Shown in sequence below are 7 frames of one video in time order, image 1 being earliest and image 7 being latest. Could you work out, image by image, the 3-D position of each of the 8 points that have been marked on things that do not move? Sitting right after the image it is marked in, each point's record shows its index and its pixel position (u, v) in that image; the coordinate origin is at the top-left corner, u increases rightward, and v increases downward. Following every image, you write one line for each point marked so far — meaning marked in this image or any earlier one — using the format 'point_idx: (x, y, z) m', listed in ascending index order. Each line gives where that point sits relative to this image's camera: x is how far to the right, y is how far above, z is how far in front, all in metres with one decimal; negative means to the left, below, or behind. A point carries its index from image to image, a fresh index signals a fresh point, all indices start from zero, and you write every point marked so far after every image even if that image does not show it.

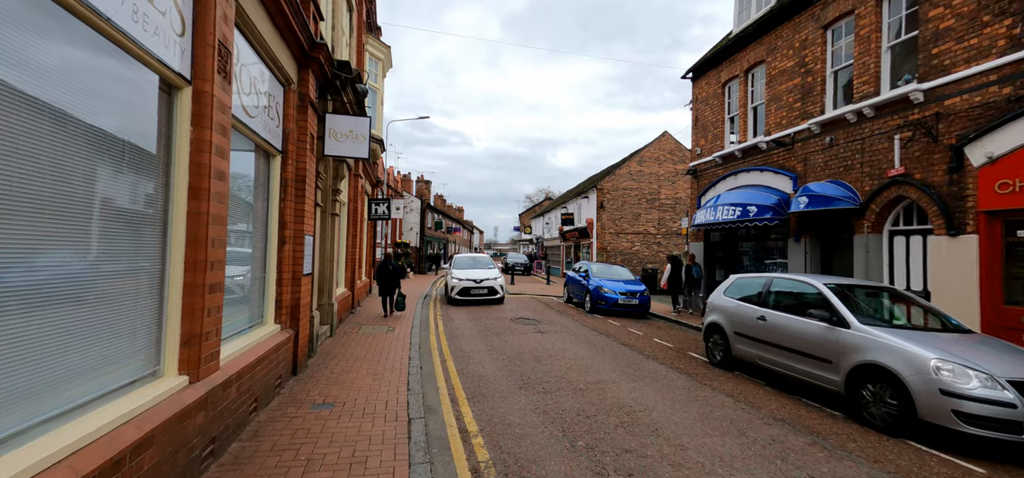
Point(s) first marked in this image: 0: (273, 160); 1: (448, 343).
0: (-3.1, +1.0, +5.4) m
1: (-1.3, -2.1, +8.4) m
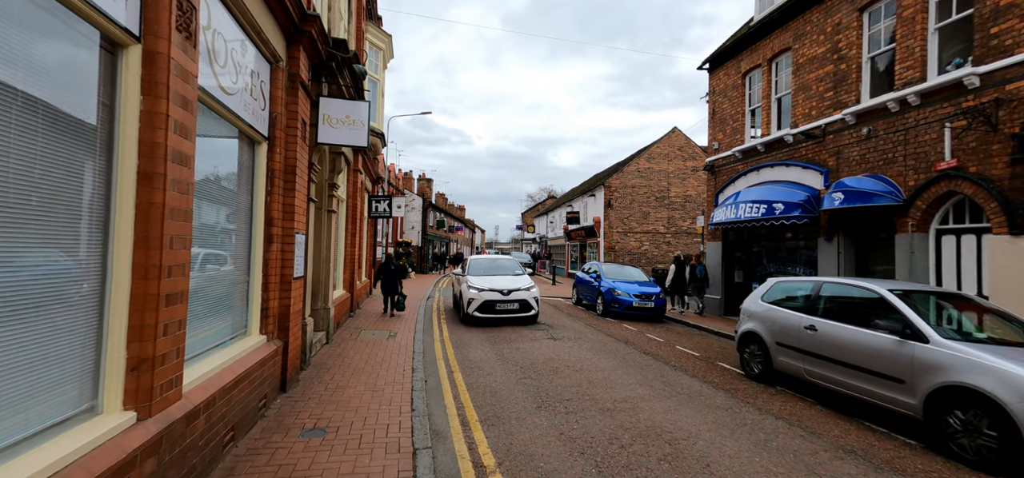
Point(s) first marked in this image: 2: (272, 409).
0: (-2.9, +1.0, +4.7) m
1: (-1.1, -2.0, +7.8) m
2: (-2.6, -1.8, +4.6) m
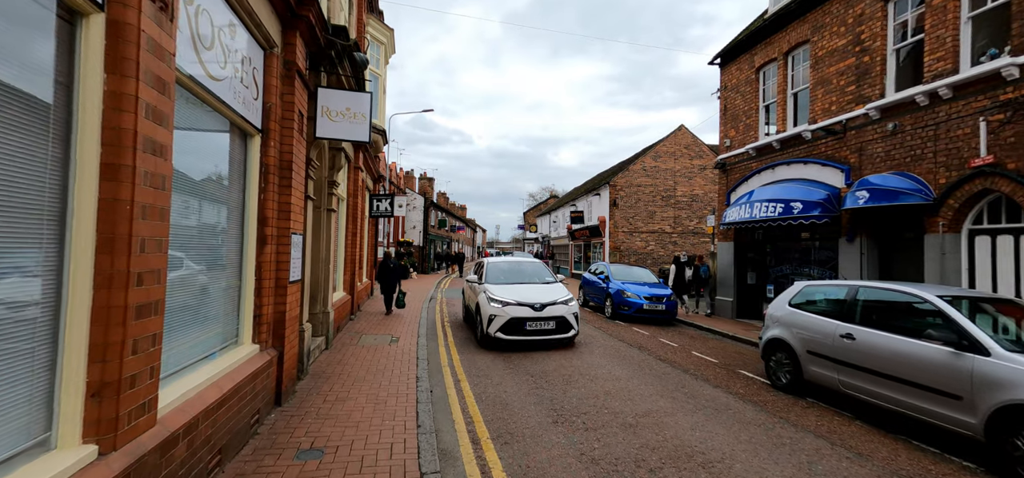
0: (-2.7, +1.0, +4.4) m
1: (-0.9, -2.1, +7.4) m
2: (-2.4, -1.8, +4.2) m
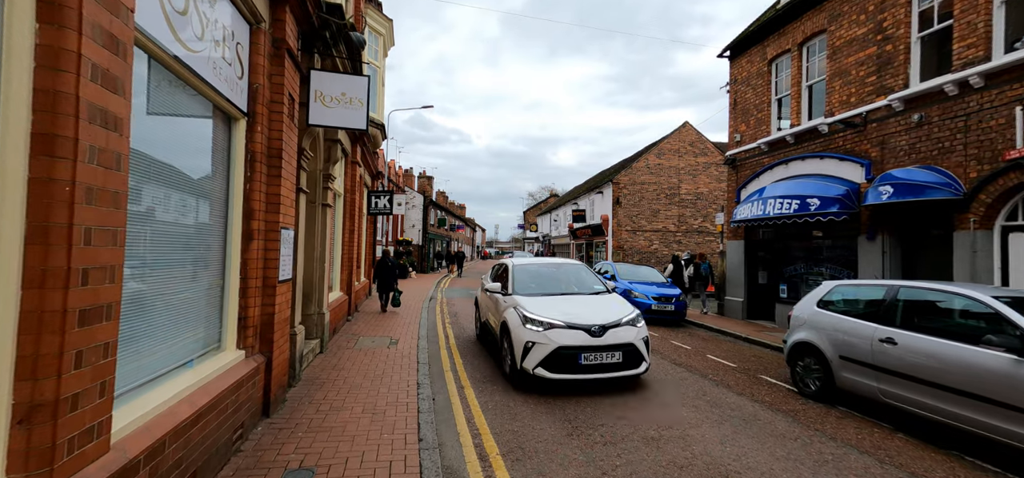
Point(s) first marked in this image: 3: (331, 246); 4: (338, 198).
0: (-2.6, +1.1, +4.0) m
1: (-0.8, -2.0, +7.0) m
2: (-2.3, -1.8, +3.8) m
3: (-3.8, -0.1, +8.8) m
4: (-3.8, +0.9, +9.1) m
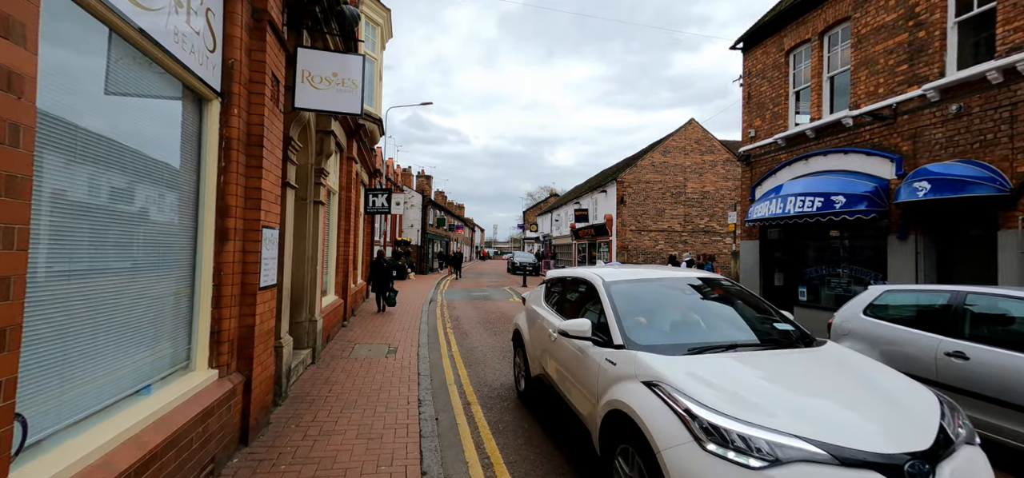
0: (-2.5, +1.1, +3.4) m
1: (-0.7, -2.0, +6.4) m
2: (-2.2, -1.8, +3.2) m
3: (-3.6, -0.2, +8.2) m
4: (-3.6, +0.9, +8.6) m
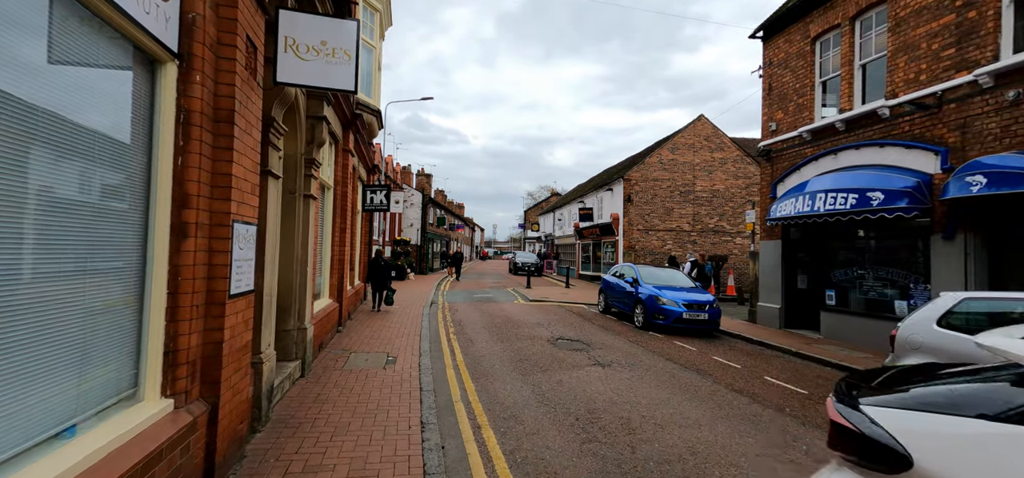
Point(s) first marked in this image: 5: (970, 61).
0: (-2.3, +1.1, +2.7) m
1: (-0.5, -2.0, +5.8) m
2: (-2.0, -1.8, +2.5) m
3: (-3.5, -0.1, +7.5) m
4: (-3.5, +0.9, +7.9) m
5: (+7.5, +2.9, +6.9) m
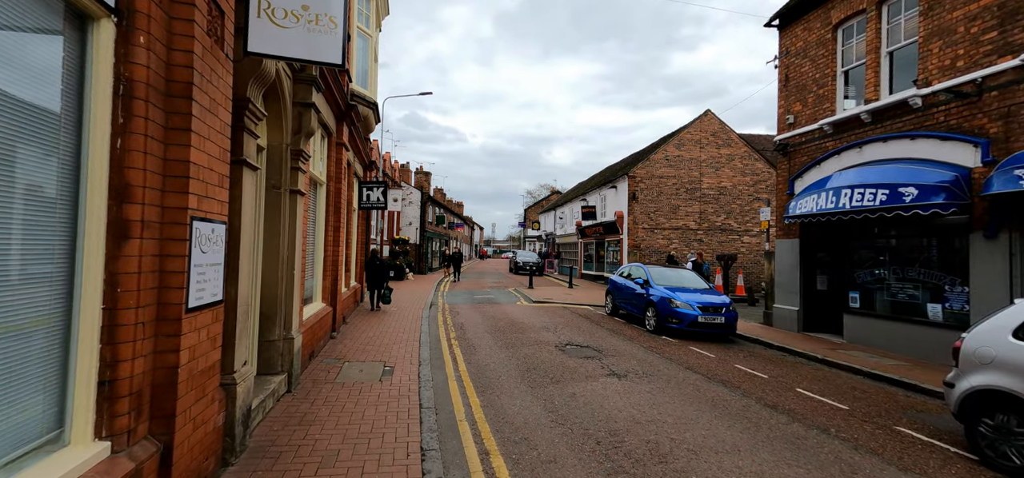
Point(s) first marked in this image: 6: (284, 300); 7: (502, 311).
0: (-2.2, +1.1, +2.2) m
1: (-0.4, -2.0, +5.2) m
2: (-1.9, -1.8, +2.0) m
3: (-3.4, -0.1, +7.0) m
4: (-3.4, +0.9, +7.3) m
5: (+7.6, +2.9, +6.4) m
6: (-2.7, -0.7, +5.1) m
7: (-0.3, -2.1, +12.5) m
